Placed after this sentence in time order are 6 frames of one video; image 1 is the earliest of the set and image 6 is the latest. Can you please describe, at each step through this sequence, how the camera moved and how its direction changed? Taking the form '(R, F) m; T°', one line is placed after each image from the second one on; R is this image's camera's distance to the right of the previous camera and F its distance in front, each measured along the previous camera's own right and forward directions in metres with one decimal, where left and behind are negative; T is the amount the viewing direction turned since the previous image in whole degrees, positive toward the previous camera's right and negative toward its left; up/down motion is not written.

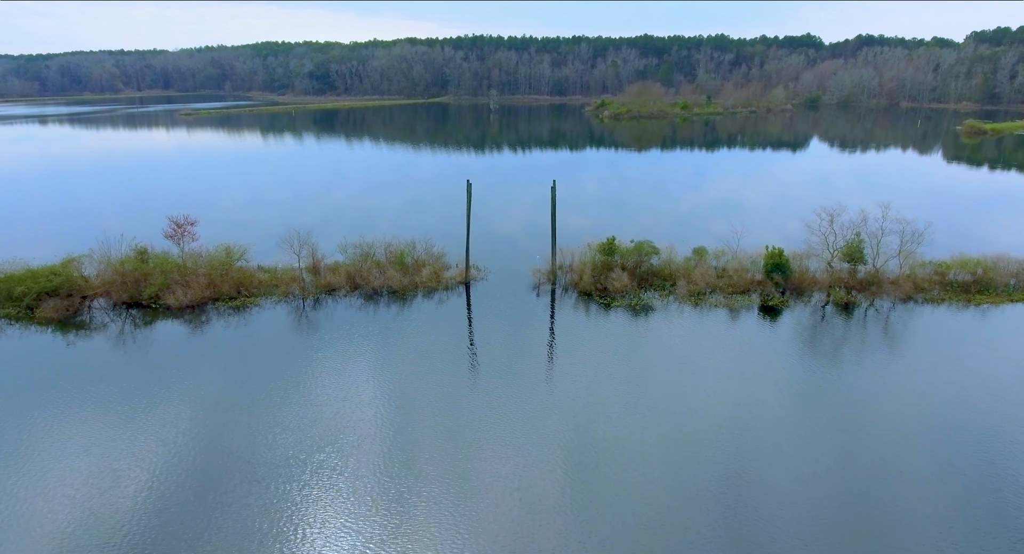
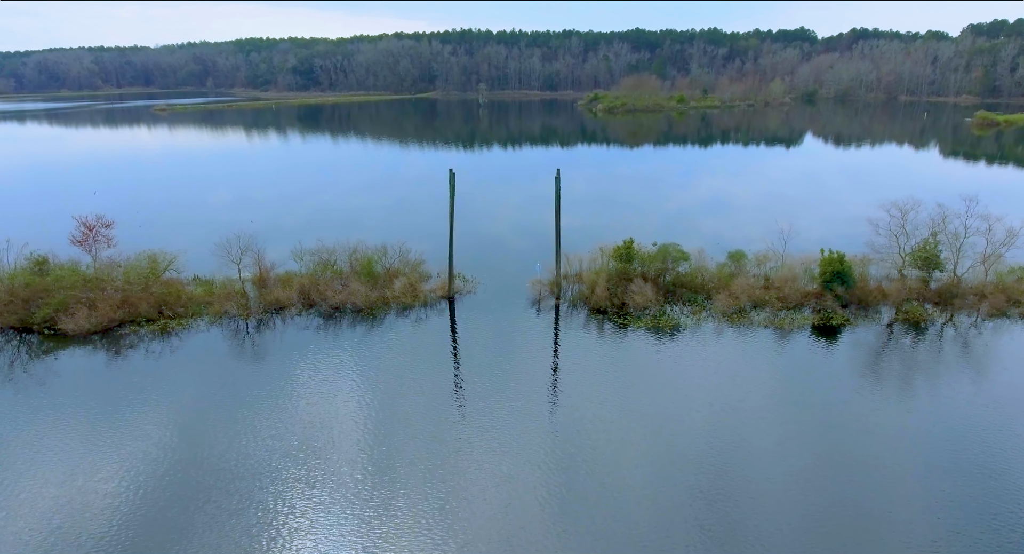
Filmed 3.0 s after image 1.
(-0.1, +4.0) m; +1°
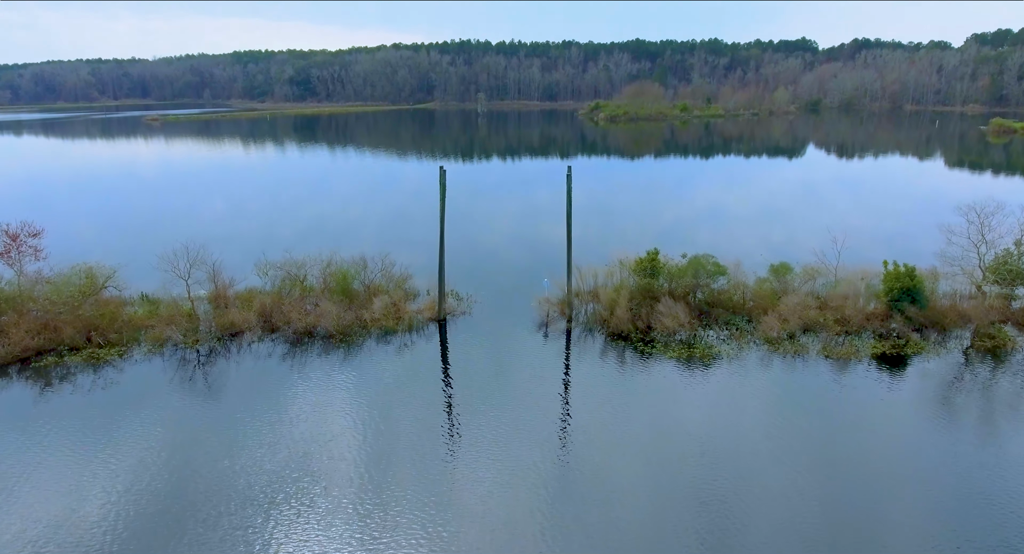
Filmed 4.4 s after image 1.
(-0.1, +2.7) m; 0°
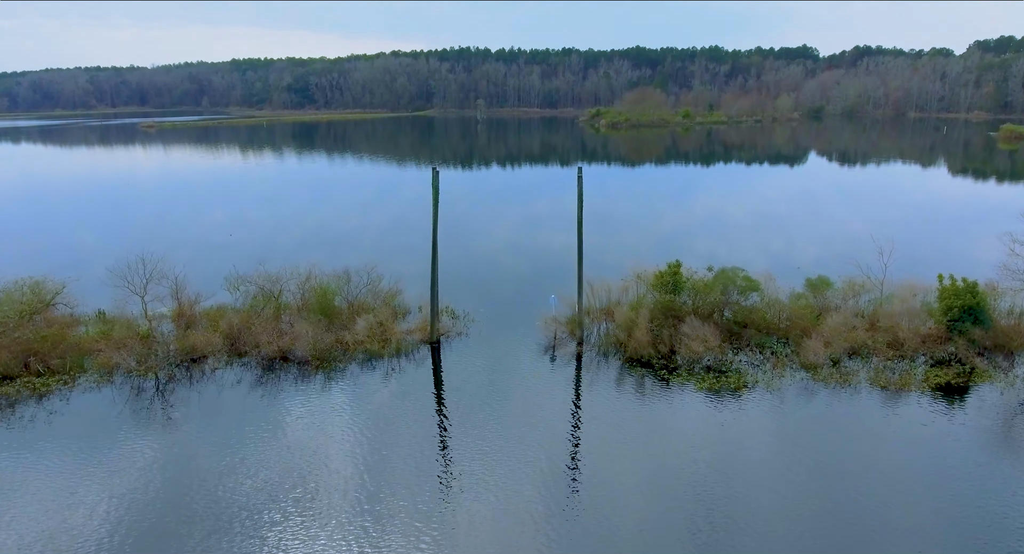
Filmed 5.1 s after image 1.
(-0.1, +1.7) m; 0°
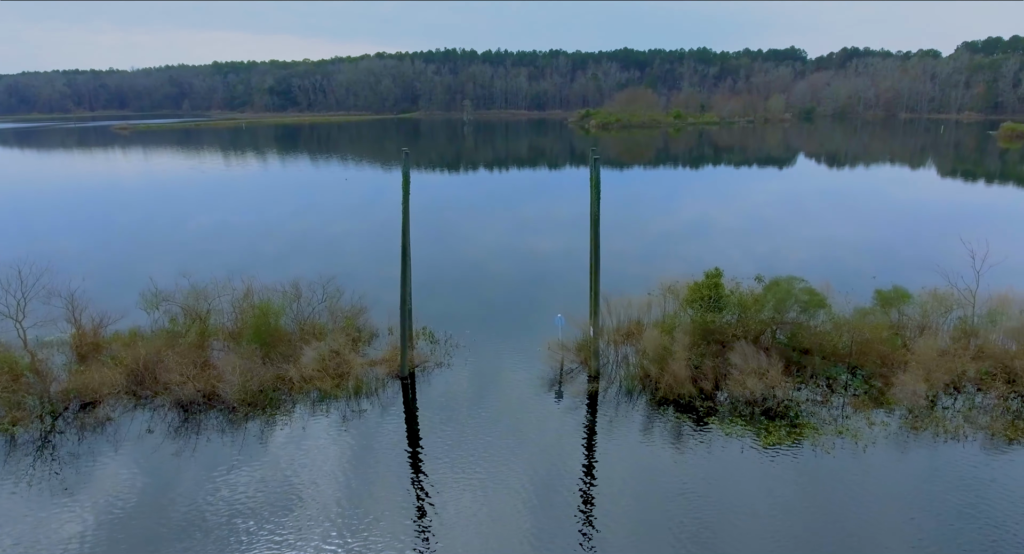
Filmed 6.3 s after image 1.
(-0.1, +2.8) m; +1°
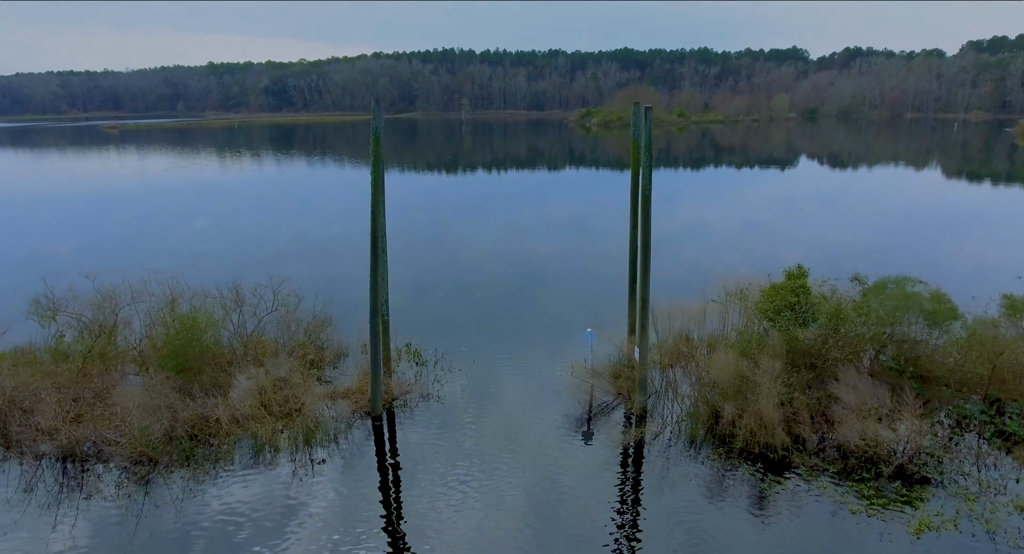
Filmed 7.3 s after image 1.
(-0.2, +2.6) m; 0°
